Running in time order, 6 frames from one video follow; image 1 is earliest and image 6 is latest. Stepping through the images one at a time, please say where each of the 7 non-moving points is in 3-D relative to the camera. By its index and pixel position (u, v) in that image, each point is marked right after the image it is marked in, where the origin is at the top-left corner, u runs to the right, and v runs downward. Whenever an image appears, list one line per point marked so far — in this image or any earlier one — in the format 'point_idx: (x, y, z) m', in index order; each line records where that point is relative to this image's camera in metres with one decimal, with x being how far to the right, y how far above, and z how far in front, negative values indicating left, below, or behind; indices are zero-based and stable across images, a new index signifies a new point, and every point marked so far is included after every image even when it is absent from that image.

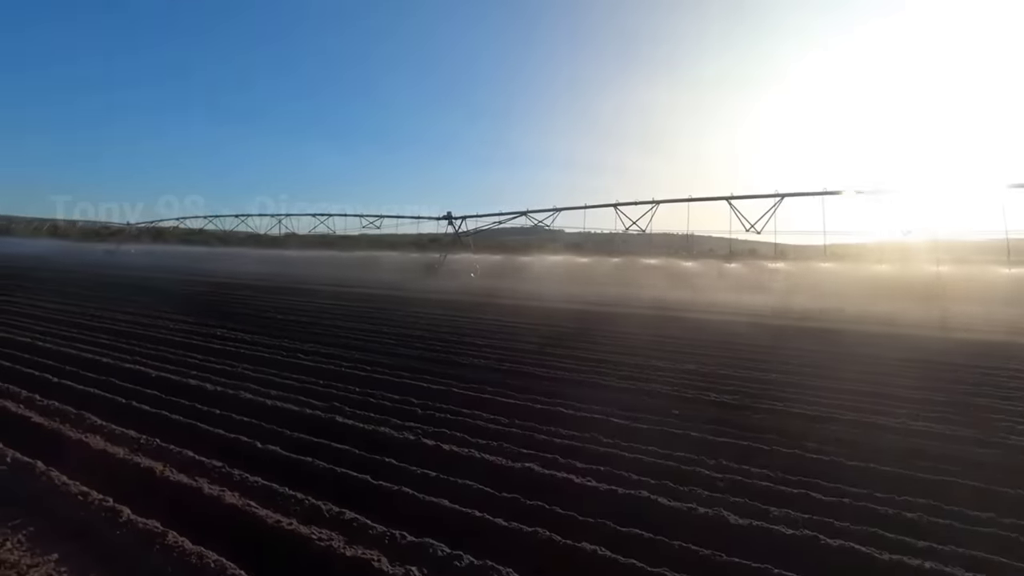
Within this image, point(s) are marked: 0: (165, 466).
0: (-2.4, -1.3, +5.2) m
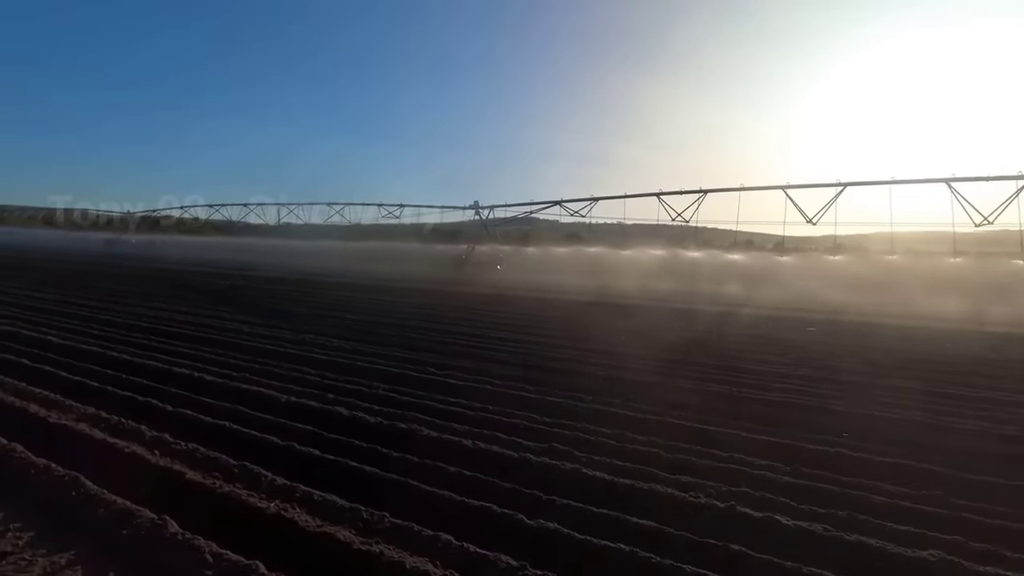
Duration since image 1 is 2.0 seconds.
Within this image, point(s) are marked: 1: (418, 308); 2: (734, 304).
0: (-0.3, -1.3, +3.6) m
1: (-2.2, -0.6, +19.6) m
2: (+6.1, -0.5, +21.1) m
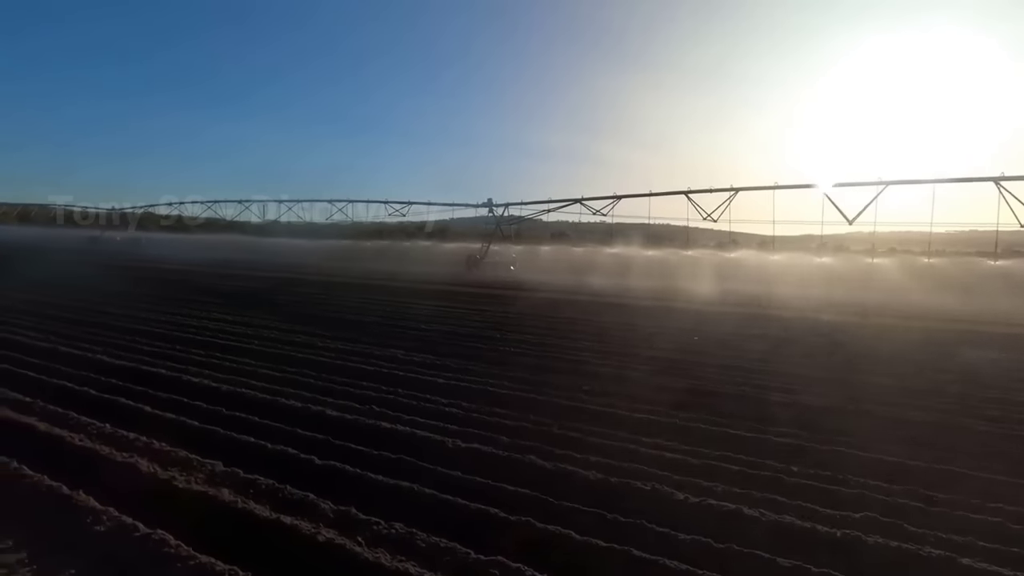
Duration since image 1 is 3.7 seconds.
0: (+1.1, -1.4, +2.3) m
1: (-0.9, -0.7, +18.2) m
2: (+7.4, -0.6, +19.9) m
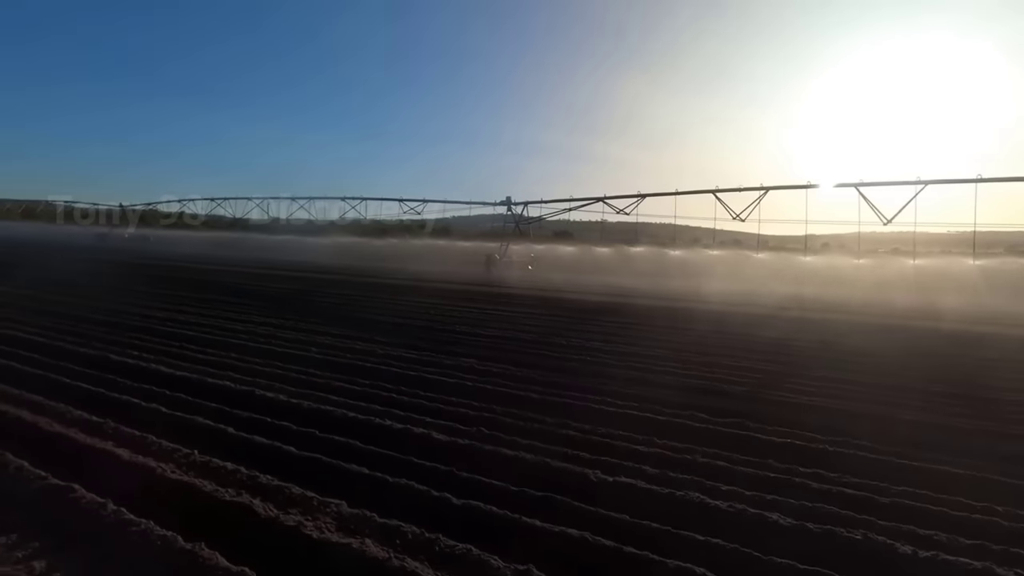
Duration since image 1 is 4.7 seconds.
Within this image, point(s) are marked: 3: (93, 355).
0: (+2.4, -1.5, +1.4) m
1: (+0.3, -0.8, +17.4) m
2: (+8.6, -0.7, +19.0) m
3: (-6.1, -1.0, +11.0) m
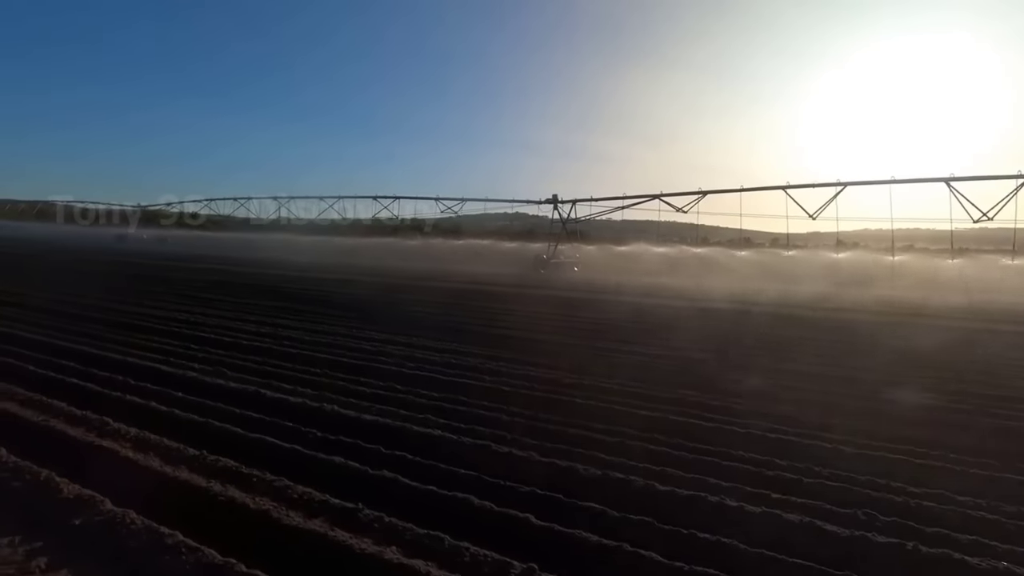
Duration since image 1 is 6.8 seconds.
0: (+5.2, -1.7, -0.7) m
1: (+3.2, -0.9, +15.3) m
2: (+11.6, -0.8, +16.9) m
3: (-3.3, -1.2, +8.9) m
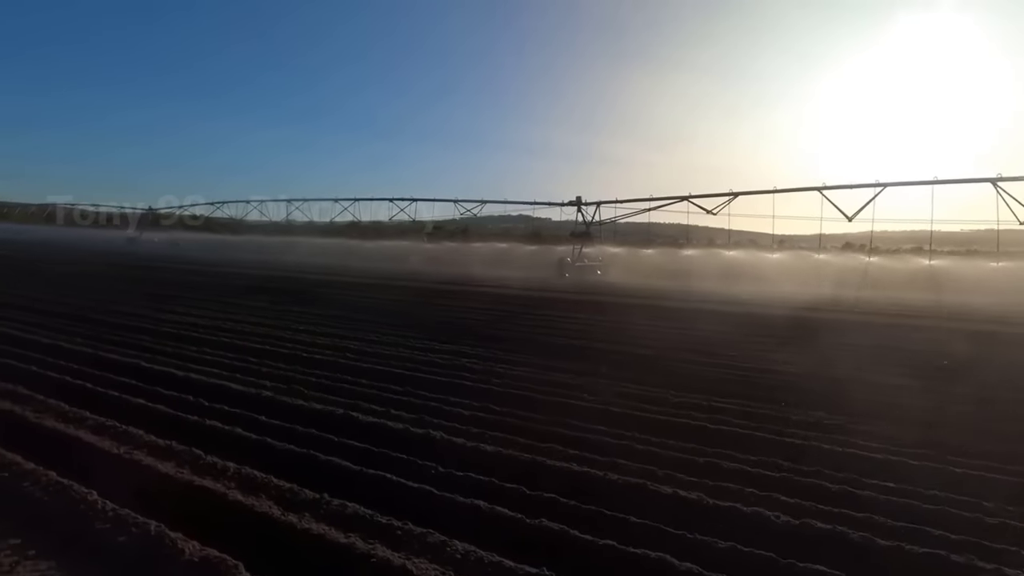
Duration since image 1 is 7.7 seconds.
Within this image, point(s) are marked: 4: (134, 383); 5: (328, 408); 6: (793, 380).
0: (+6.4, -1.8, -1.7) m
1: (+4.5, -1.1, +14.3) m
2: (+12.9, -1.0, +15.9) m
3: (-2.0, -1.3, +8.0) m
4: (-4.6, -1.2, +9.2) m
5: (-1.9, -1.3, +8.1) m
6: (+4.0, -1.3, +10.5) m
